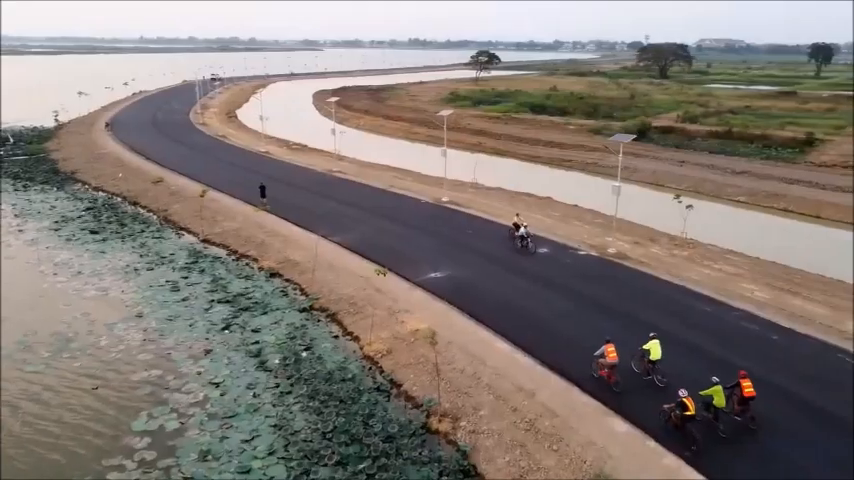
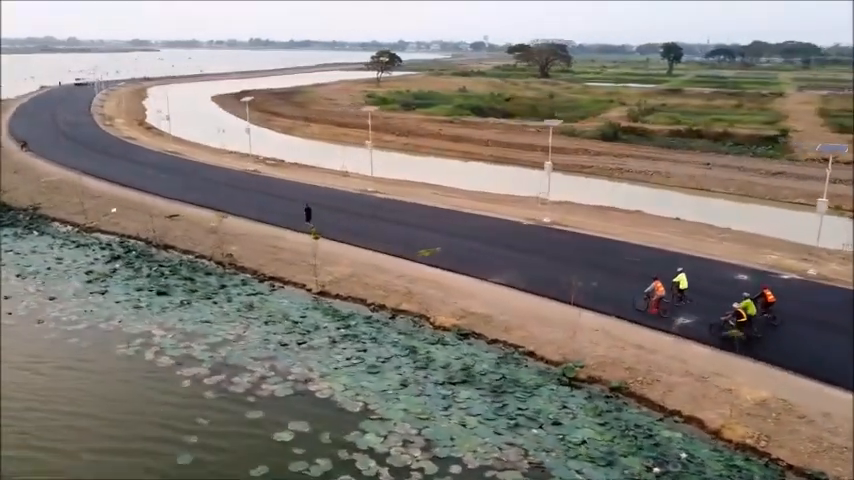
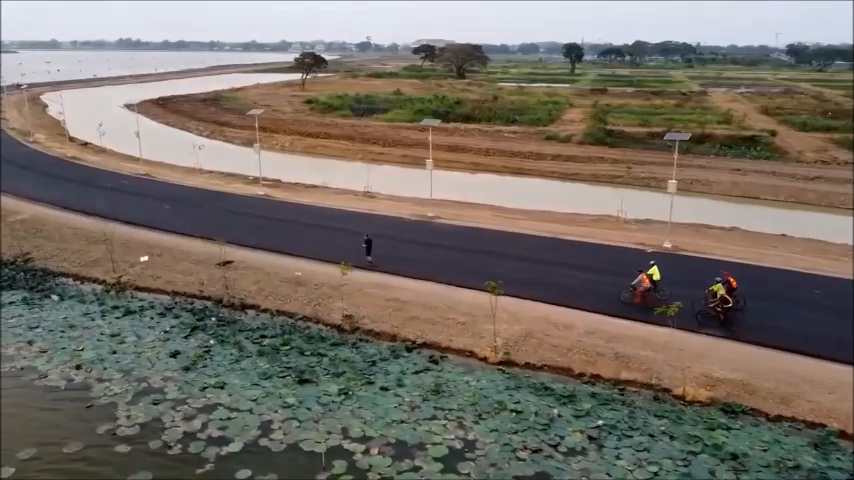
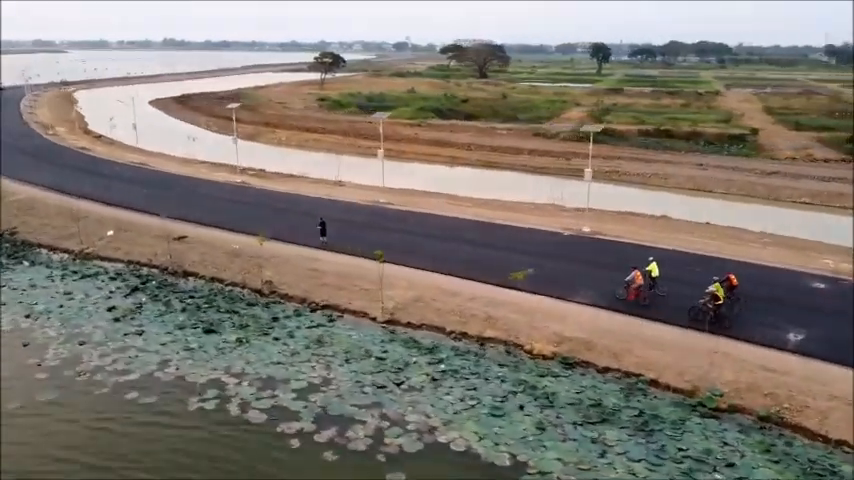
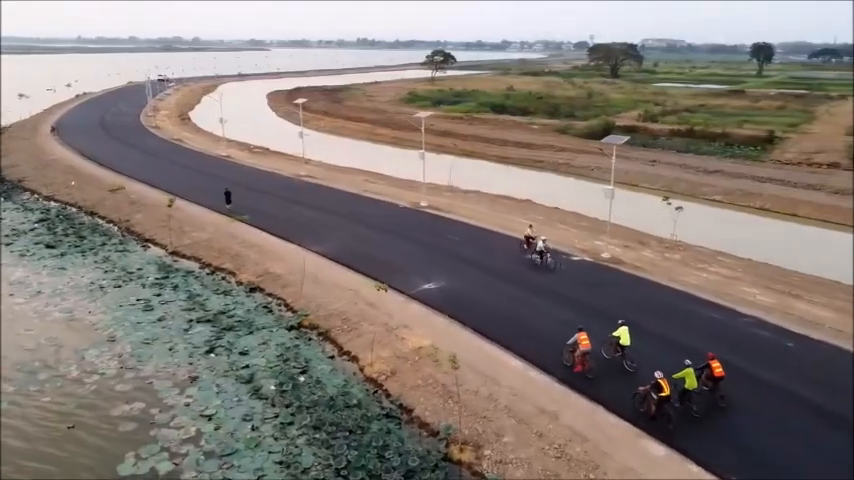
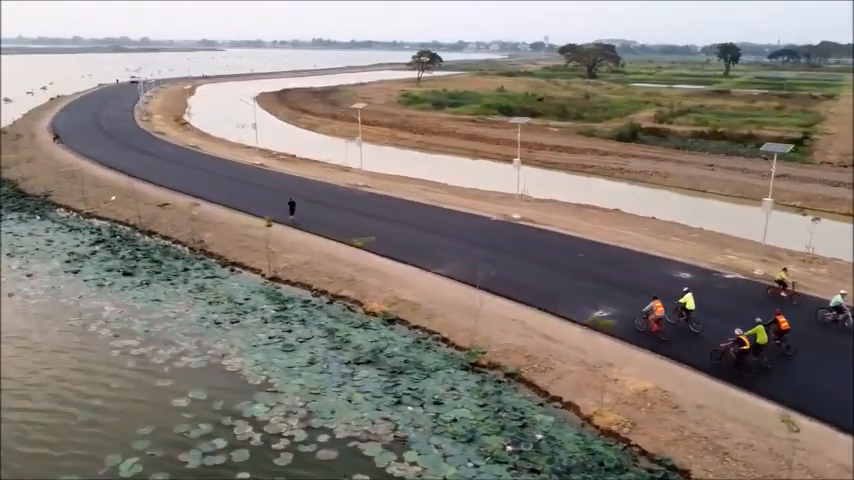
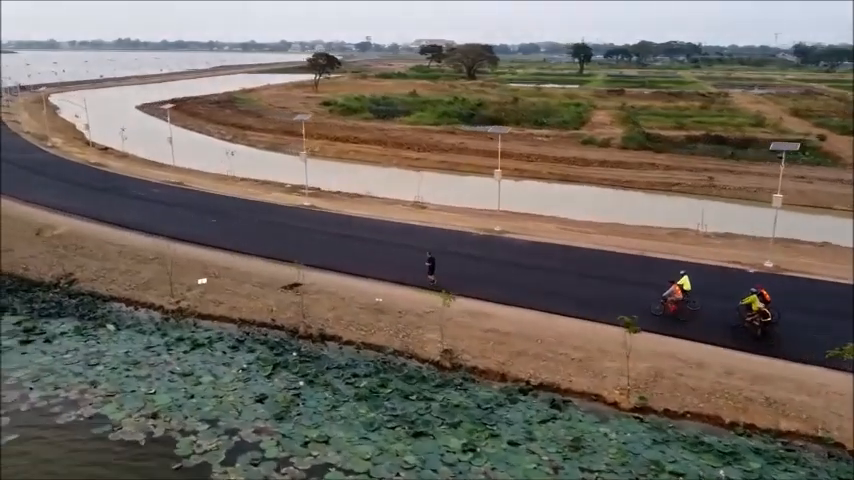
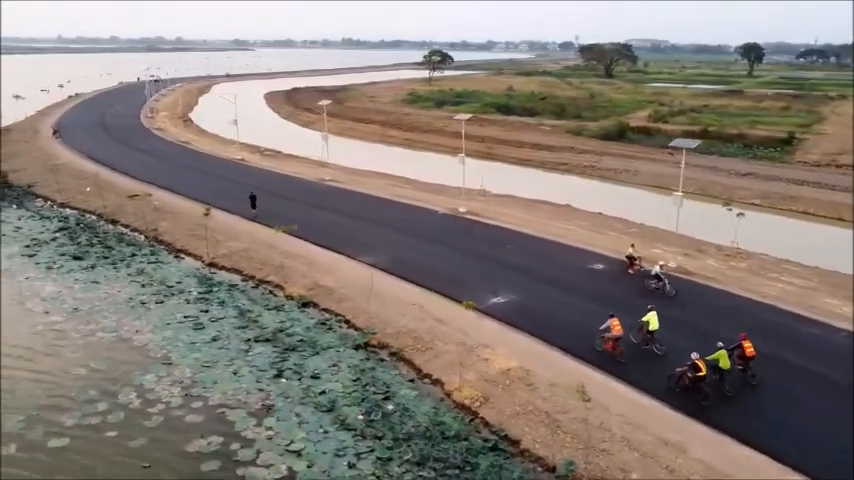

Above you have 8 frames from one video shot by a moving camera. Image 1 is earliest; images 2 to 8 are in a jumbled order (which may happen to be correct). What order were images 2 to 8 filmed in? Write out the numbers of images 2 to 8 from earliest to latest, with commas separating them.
5, 8, 6, 2, 4, 3, 7
